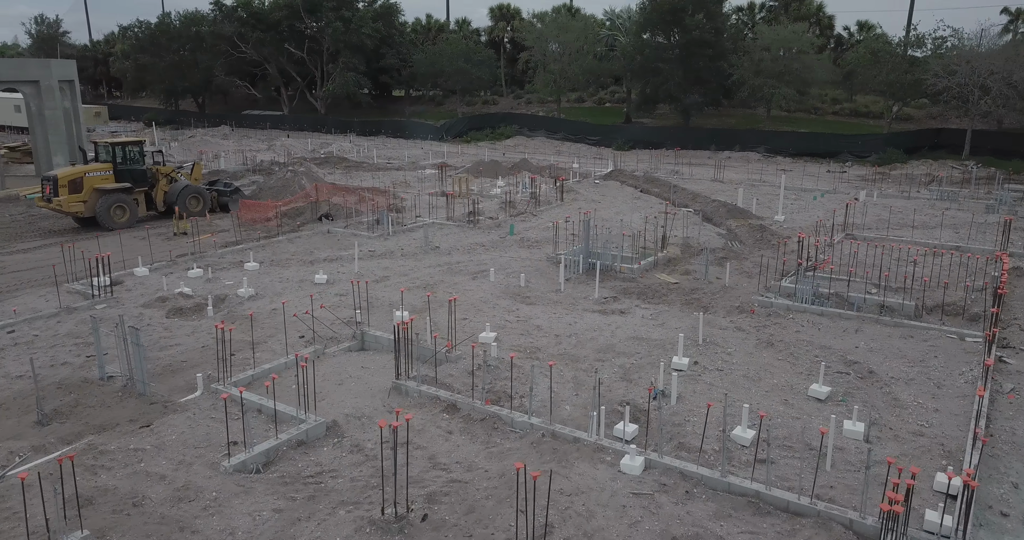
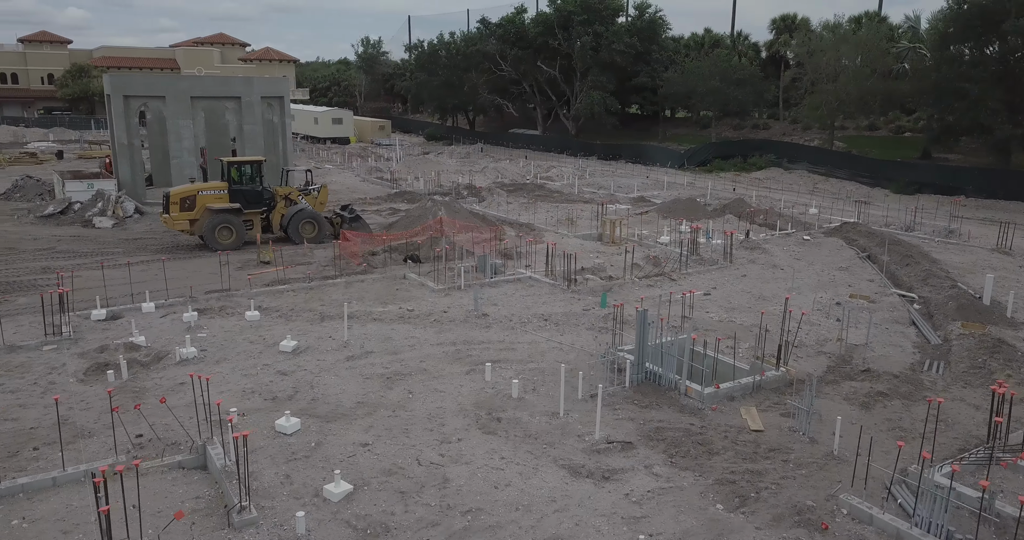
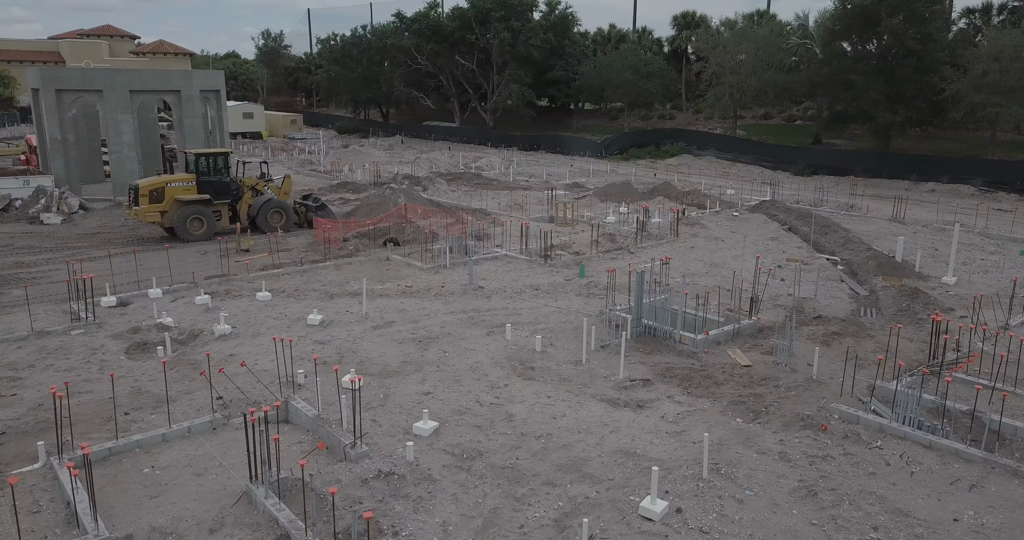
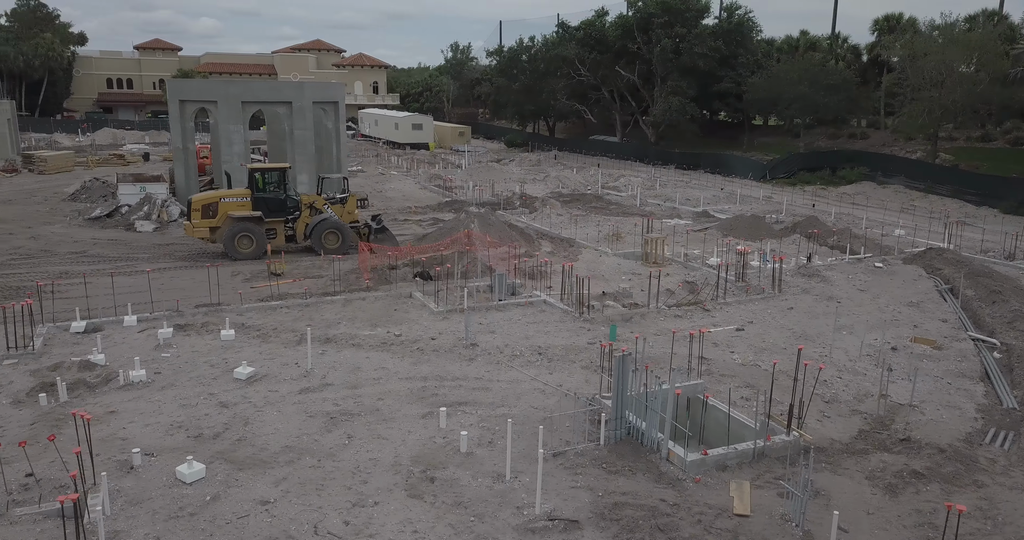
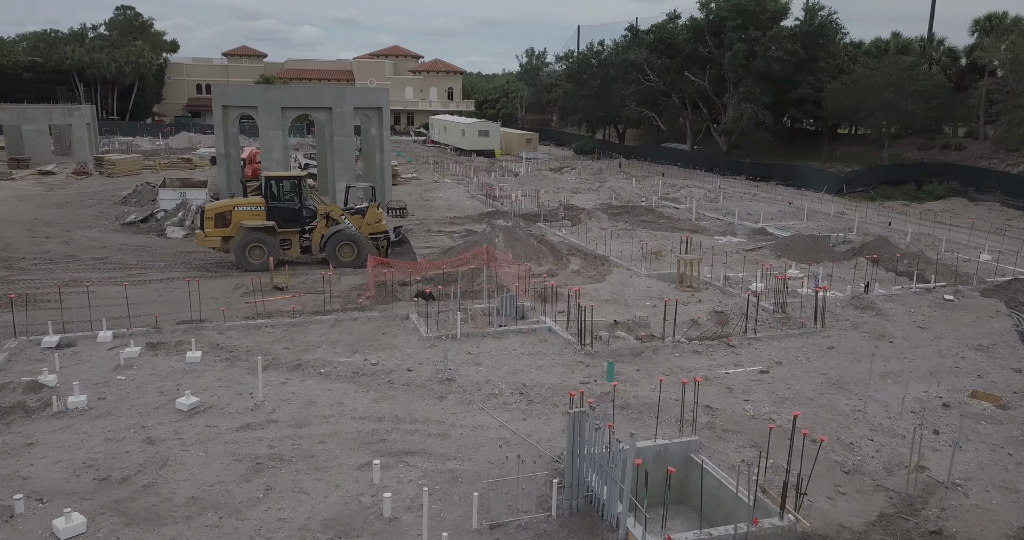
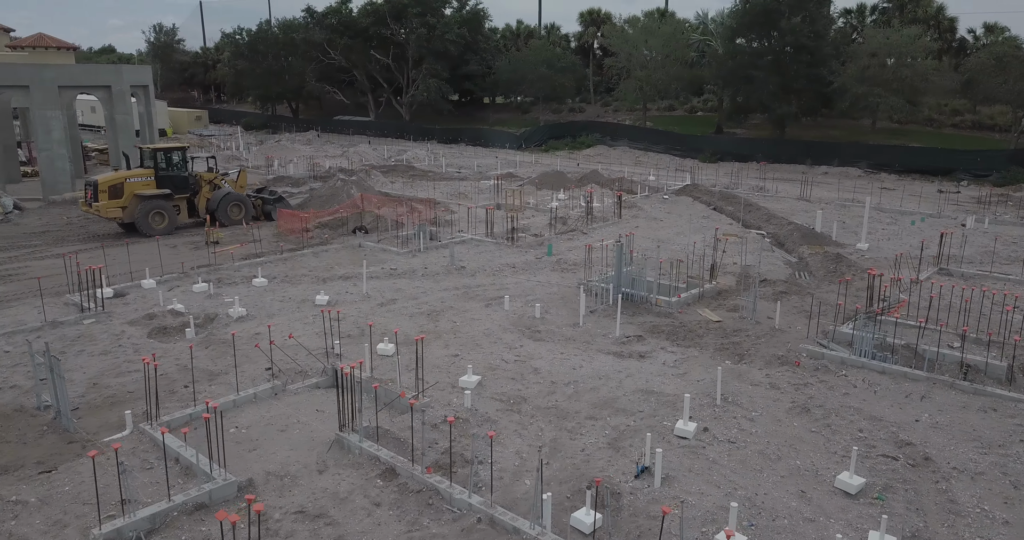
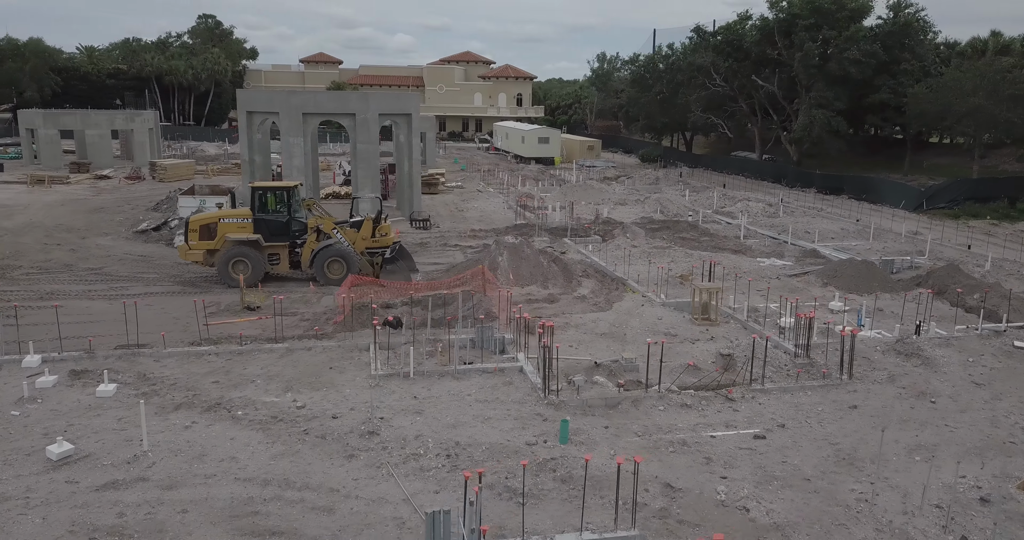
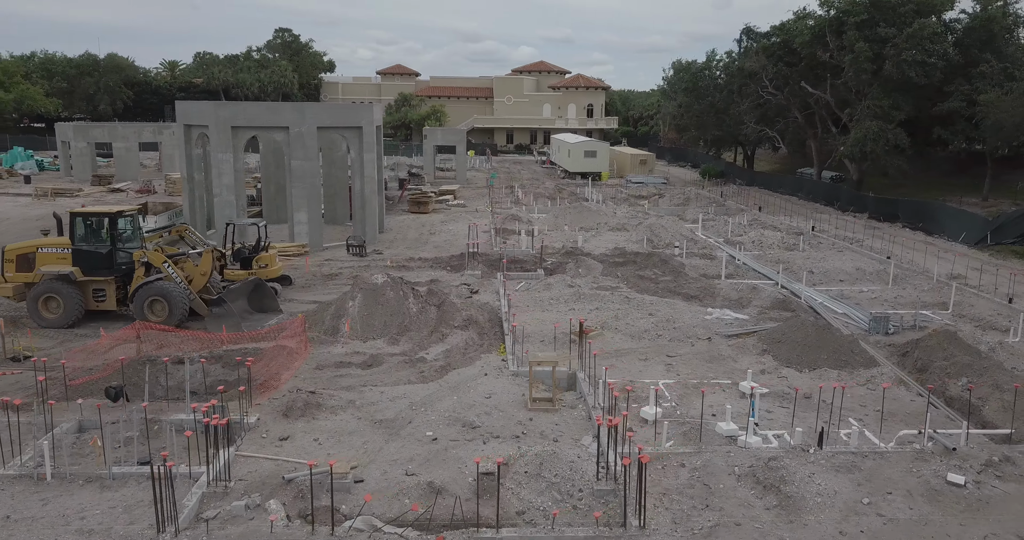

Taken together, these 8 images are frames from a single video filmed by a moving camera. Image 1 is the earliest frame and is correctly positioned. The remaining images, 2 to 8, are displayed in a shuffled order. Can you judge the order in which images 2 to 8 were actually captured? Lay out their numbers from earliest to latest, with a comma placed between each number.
6, 3, 2, 4, 5, 7, 8
